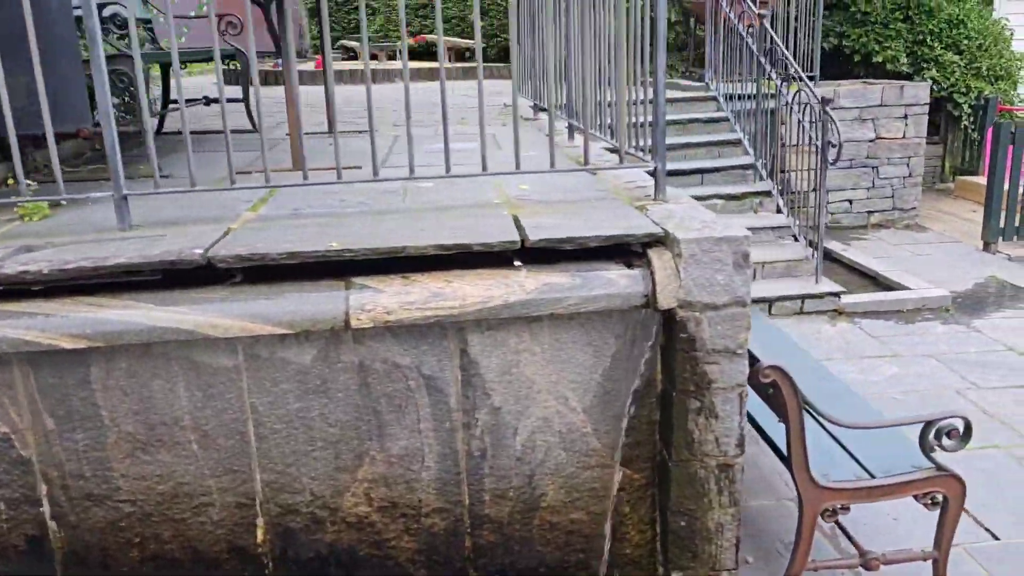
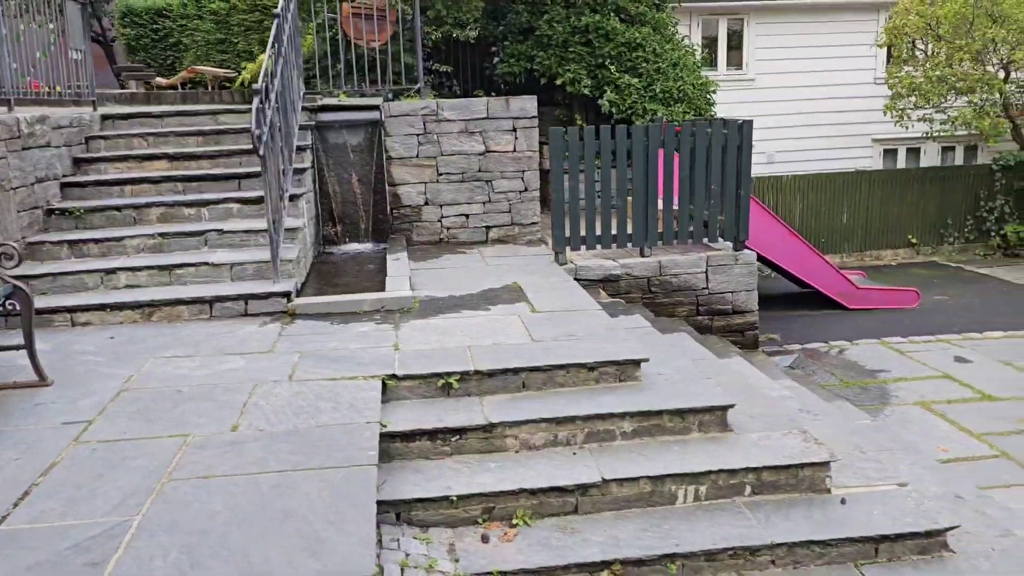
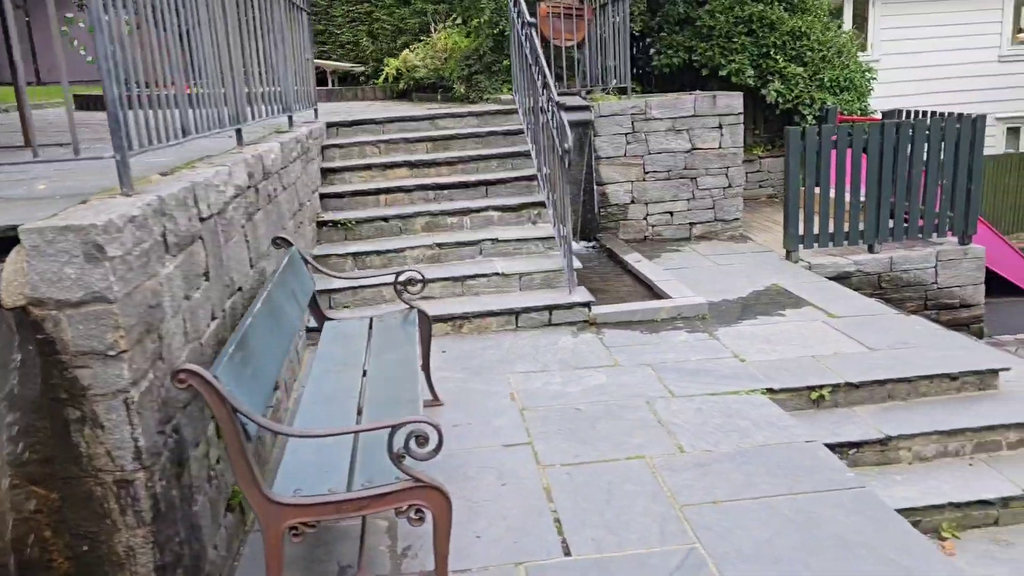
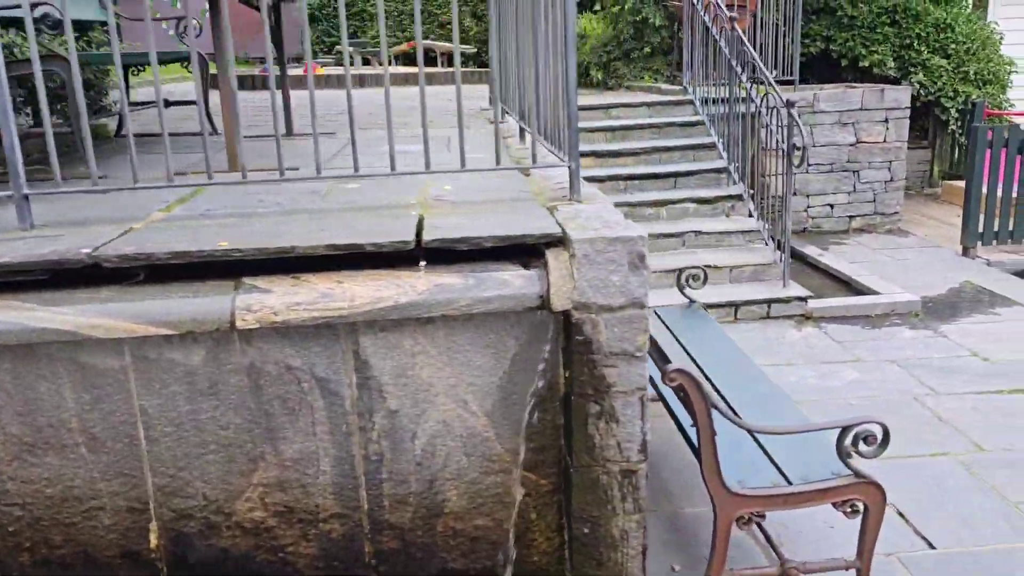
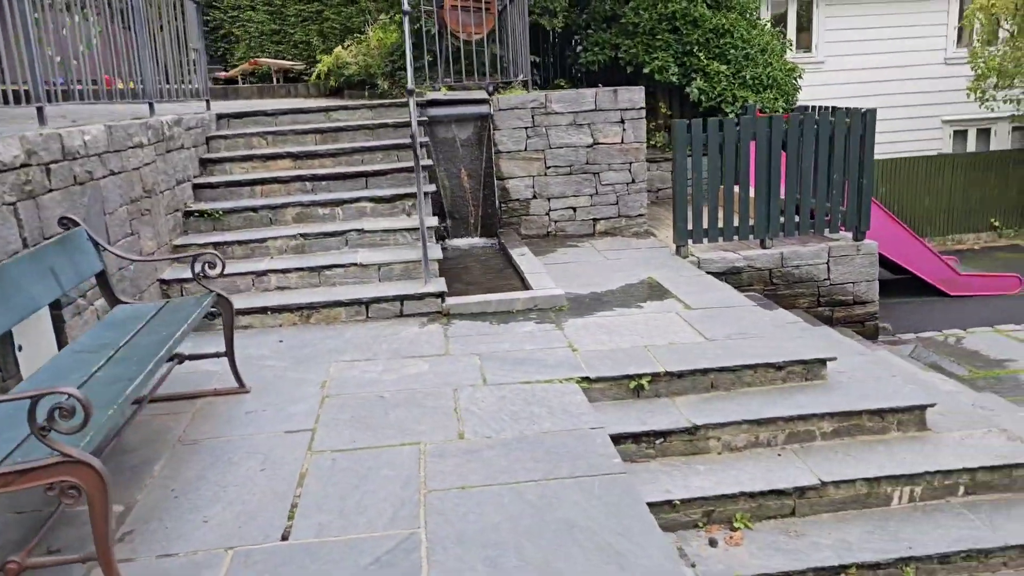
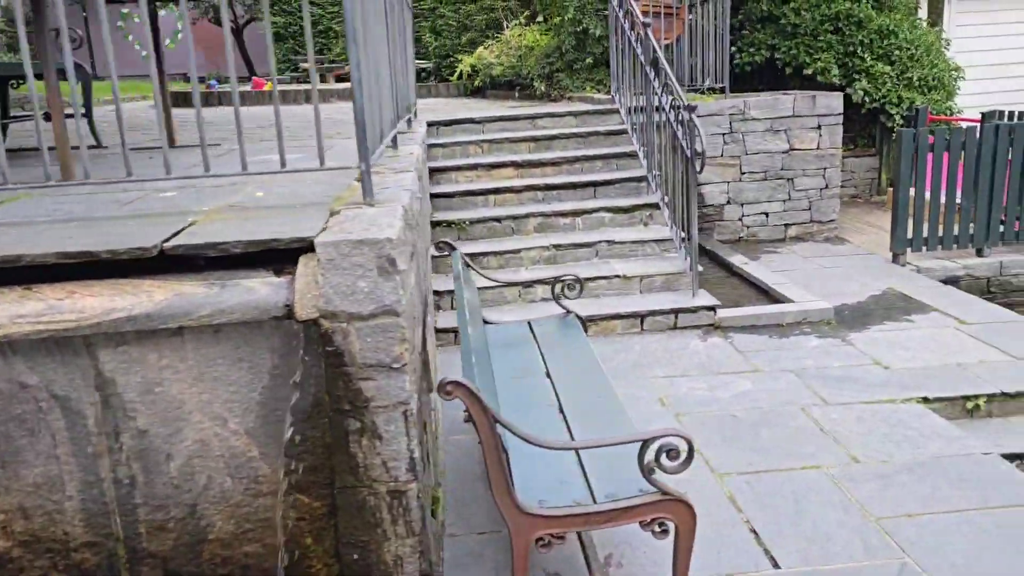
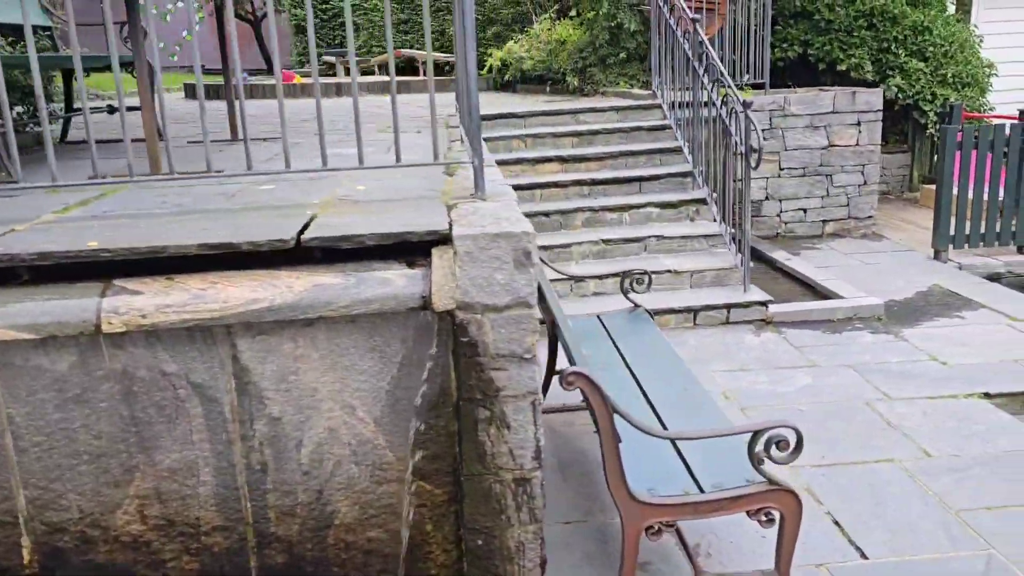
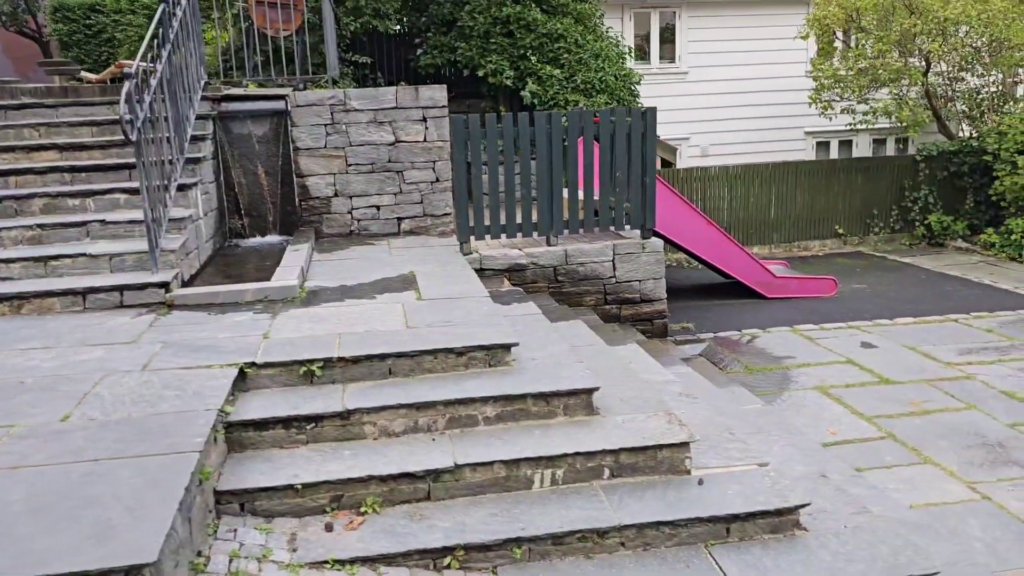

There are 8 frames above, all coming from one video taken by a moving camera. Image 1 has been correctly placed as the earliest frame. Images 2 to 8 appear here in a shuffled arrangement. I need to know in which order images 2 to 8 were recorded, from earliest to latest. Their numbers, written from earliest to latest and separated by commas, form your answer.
4, 7, 6, 3, 5, 2, 8
